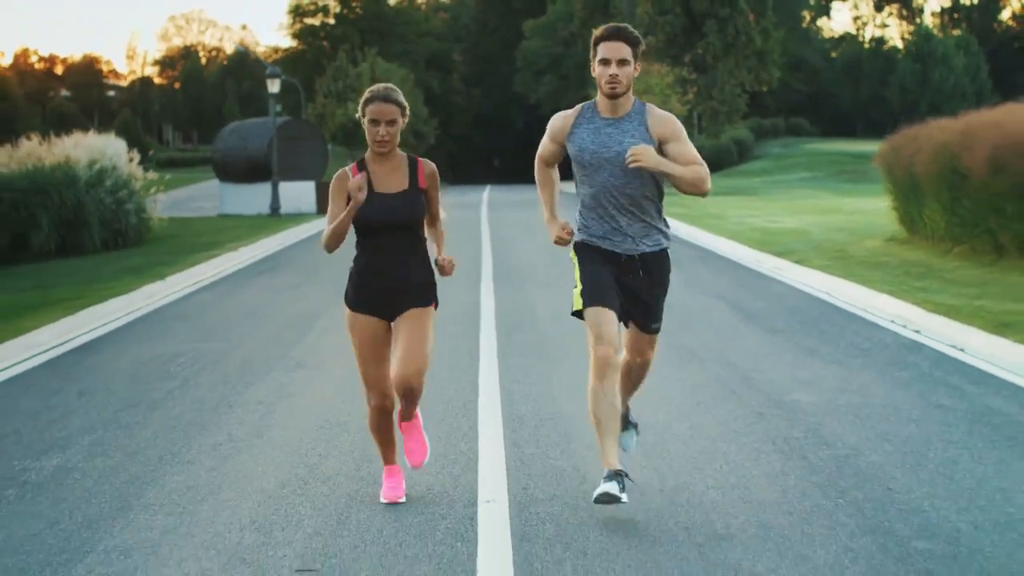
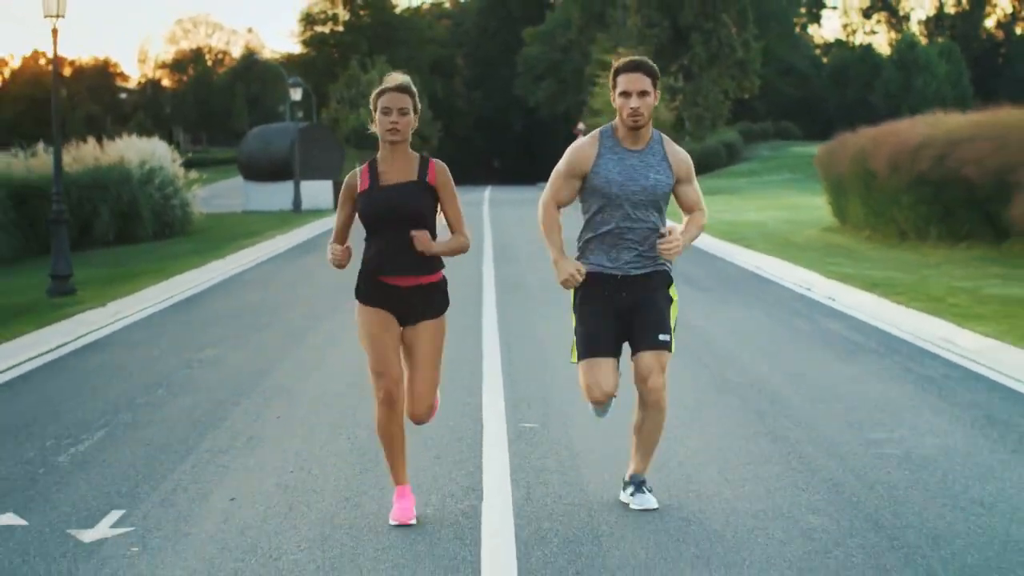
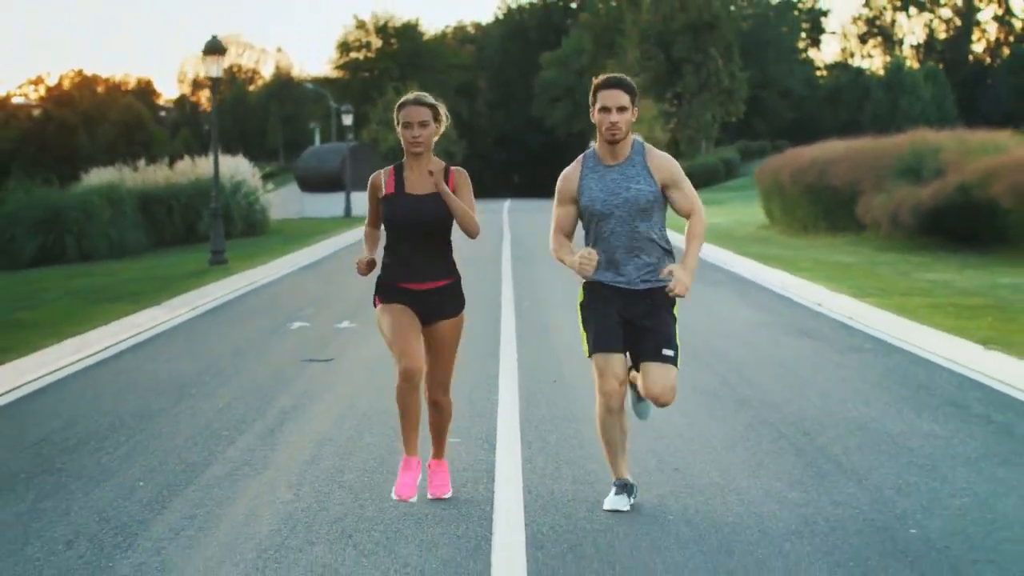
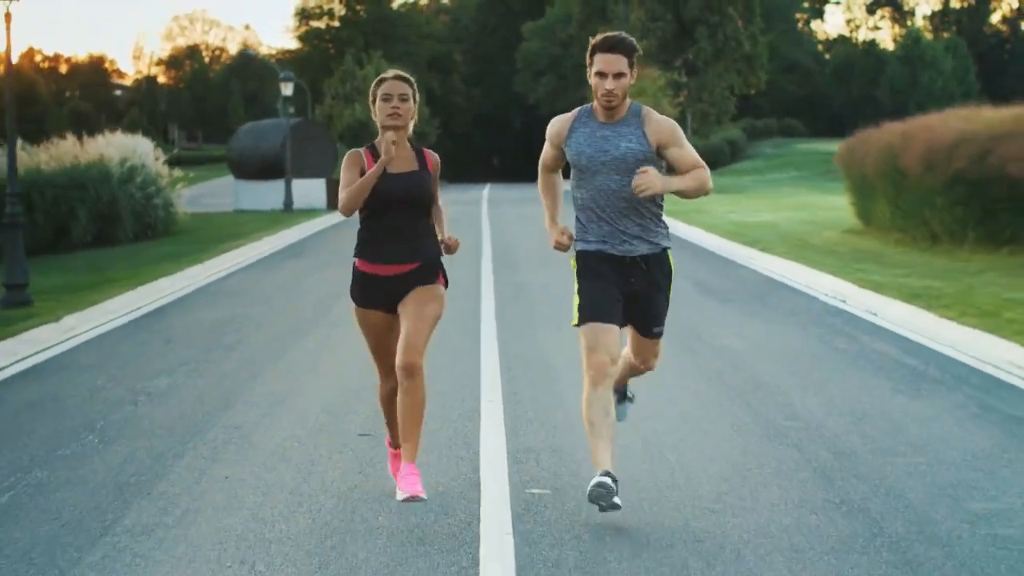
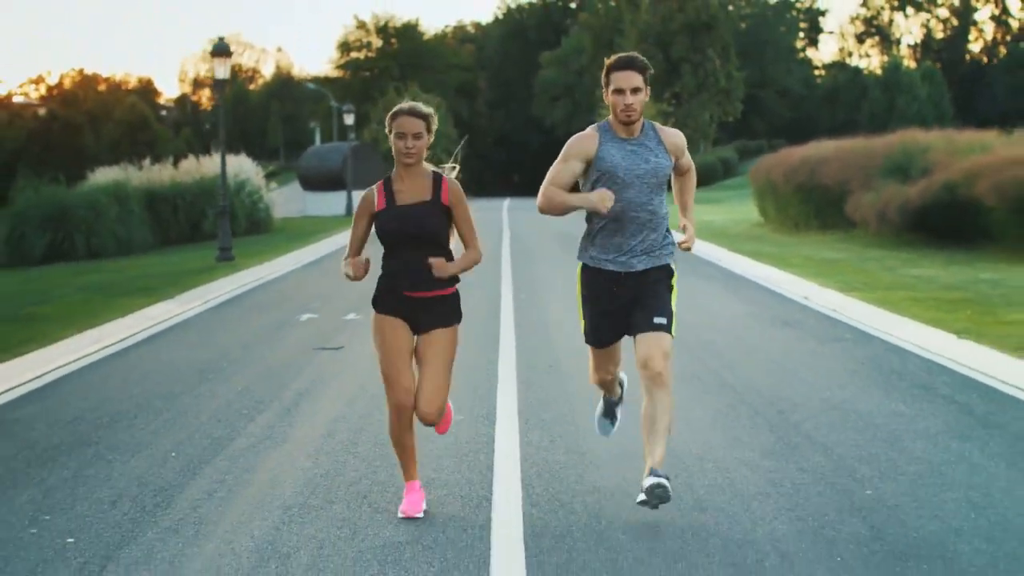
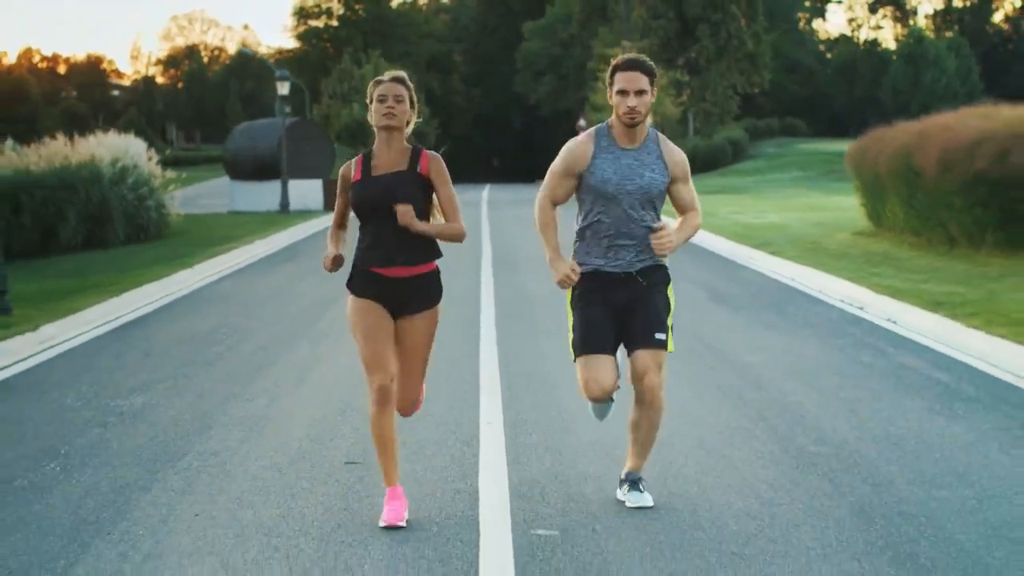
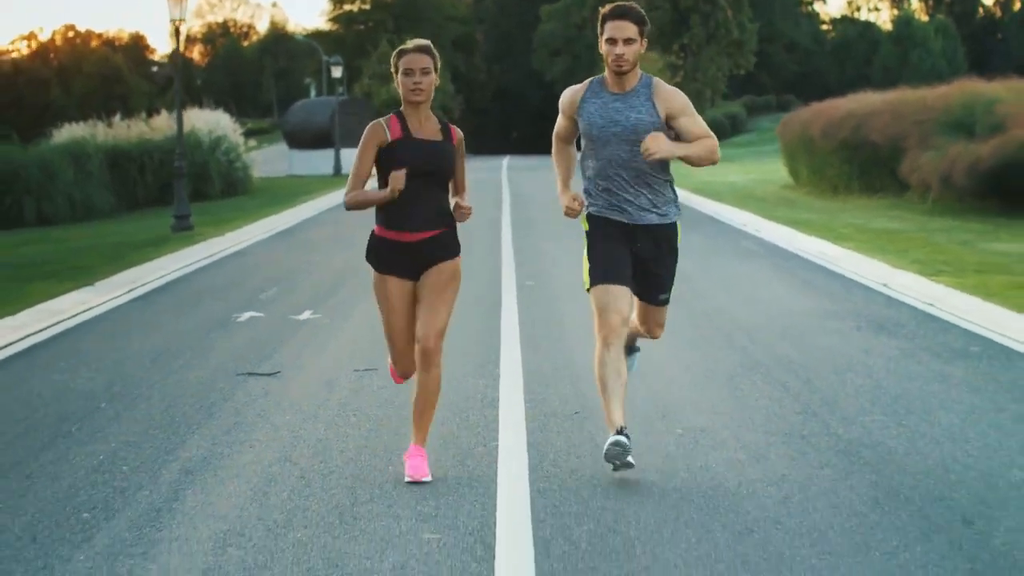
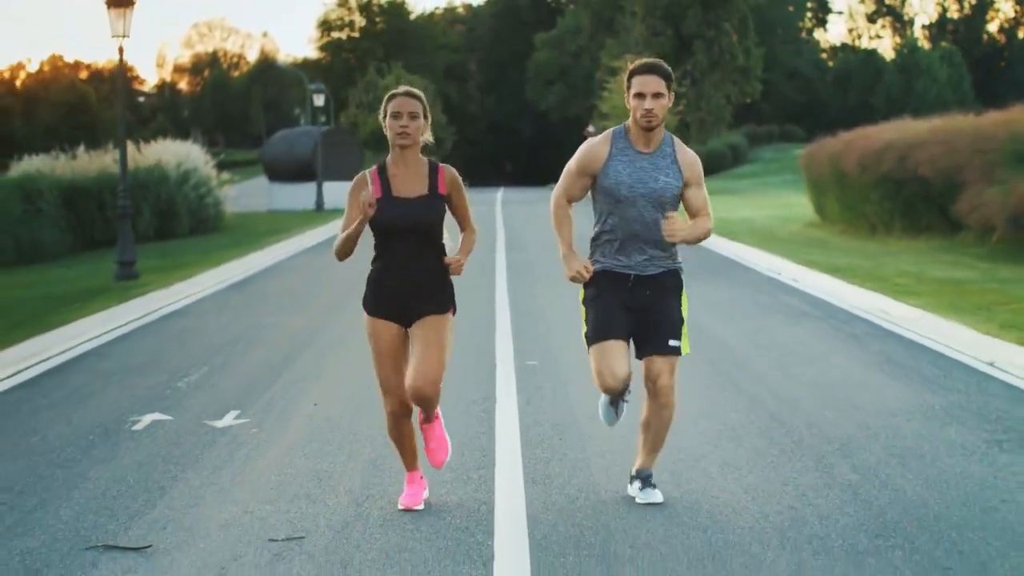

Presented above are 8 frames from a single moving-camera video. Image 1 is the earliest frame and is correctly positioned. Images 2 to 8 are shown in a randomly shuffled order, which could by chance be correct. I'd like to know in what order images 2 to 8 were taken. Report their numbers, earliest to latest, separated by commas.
6, 4, 2, 8, 7, 3, 5
